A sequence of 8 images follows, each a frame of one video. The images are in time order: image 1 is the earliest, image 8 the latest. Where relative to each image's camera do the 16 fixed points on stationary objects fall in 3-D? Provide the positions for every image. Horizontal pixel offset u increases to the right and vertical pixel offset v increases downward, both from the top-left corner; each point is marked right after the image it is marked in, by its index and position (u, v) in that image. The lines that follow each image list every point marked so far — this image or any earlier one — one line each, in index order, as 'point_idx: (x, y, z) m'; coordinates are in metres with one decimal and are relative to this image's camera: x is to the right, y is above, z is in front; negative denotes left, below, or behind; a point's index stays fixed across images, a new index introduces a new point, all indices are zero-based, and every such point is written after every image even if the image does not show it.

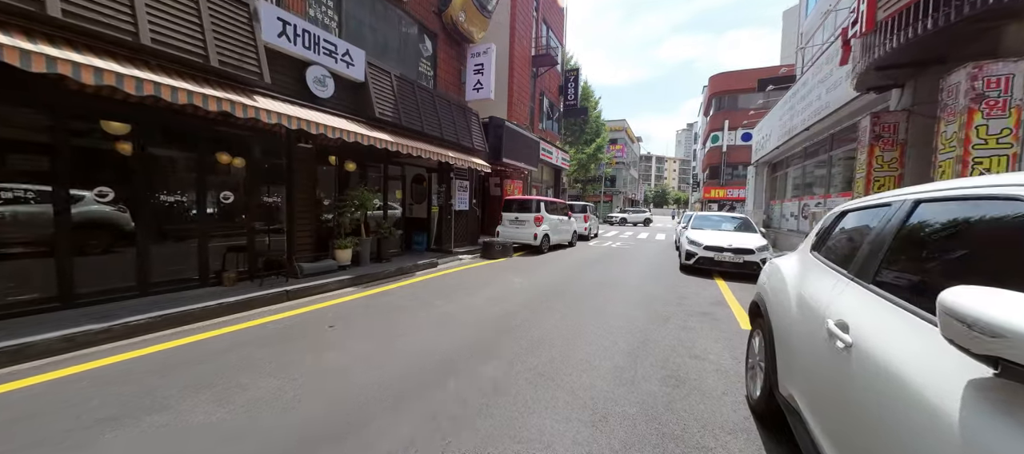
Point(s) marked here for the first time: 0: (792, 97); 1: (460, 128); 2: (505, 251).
0: (+9.2, +4.3, +11.7) m
1: (-1.6, +3.0, +10.7) m
2: (-0.2, -0.8, +11.0) m
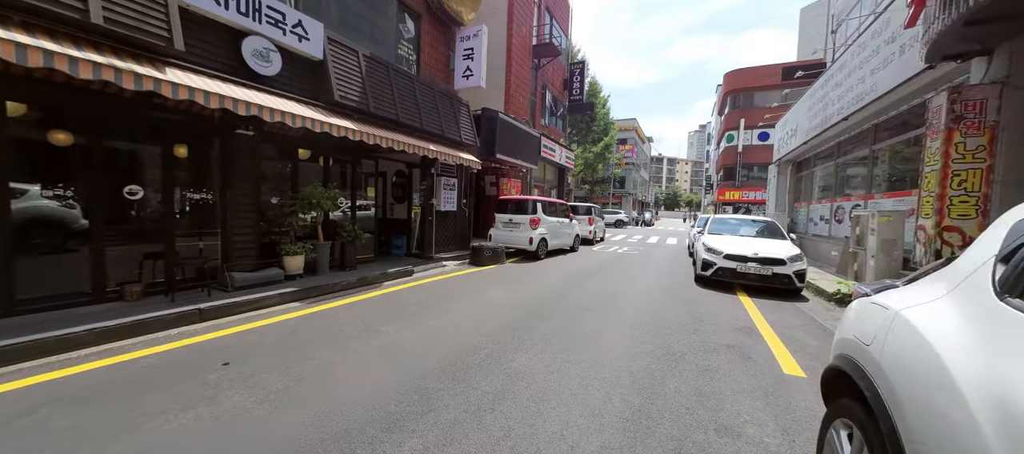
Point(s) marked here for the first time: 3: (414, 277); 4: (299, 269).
0: (+9.1, +4.1, +10.2) m
1: (-1.8, +2.9, +9.5) m
2: (-0.5, -0.9, +9.8) m
3: (-2.1, -1.1, +7.6) m
4: (-3.7, -0.8, +6.2) m
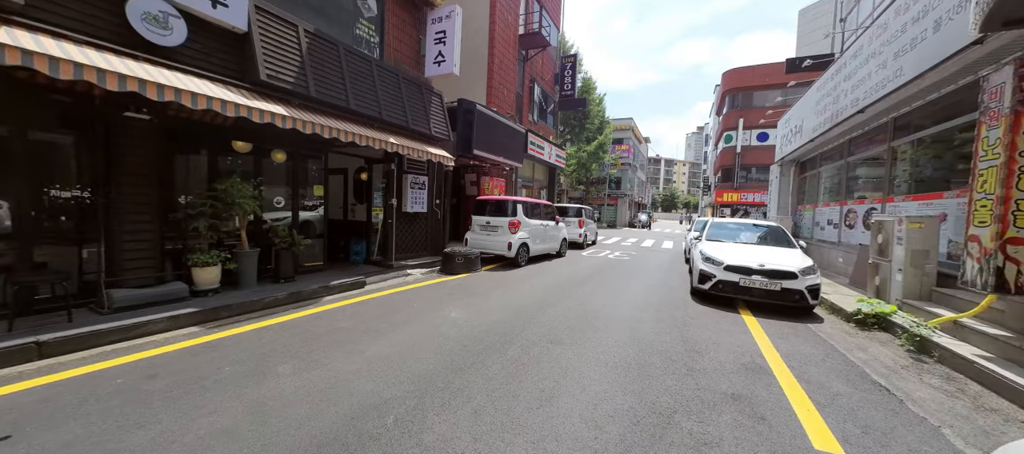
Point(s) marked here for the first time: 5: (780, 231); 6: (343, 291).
0: (+8.5, +4.0, +9.3) m
1: (-2.4, +2.8, +8.5) m
2: (-1.1, -0.9, +8.8) m
3: (-2.7, -1.2, +6.5) m
4: (-4.3, -0.8, +5.1) m
5: (+6.3, -0.1, +8.2) m
6: (-3.0, -1.2, +6.2) m
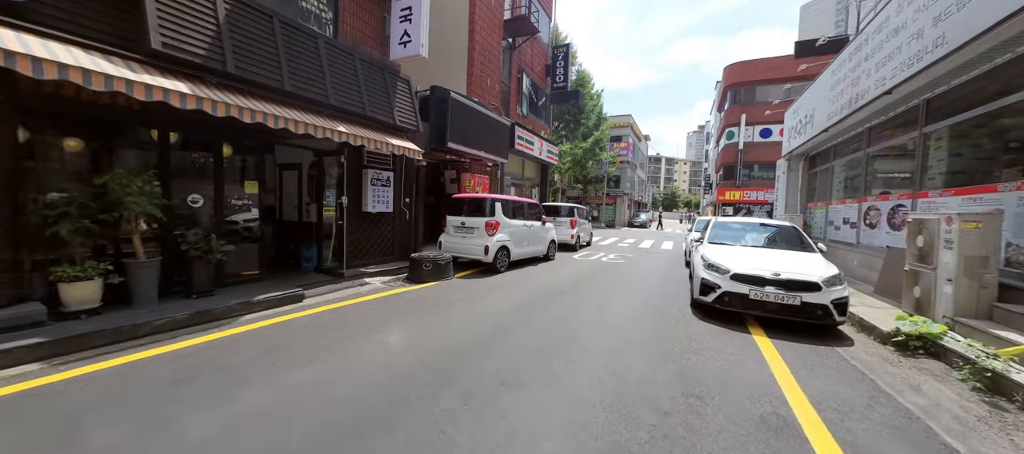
0: (+7.9, +4.0, +8.2) m
1: (-3.0, +2.8, +7.4) m
2: (-1.6, -1.0, +7.7) m
3: (-3.3, -1.2, +5.4) m
4: (-4.9, -0.9, +4.1) m
5: (+5.7, -0.1, +7.1) m
6: (-3.6, -1.2, +5.2) m
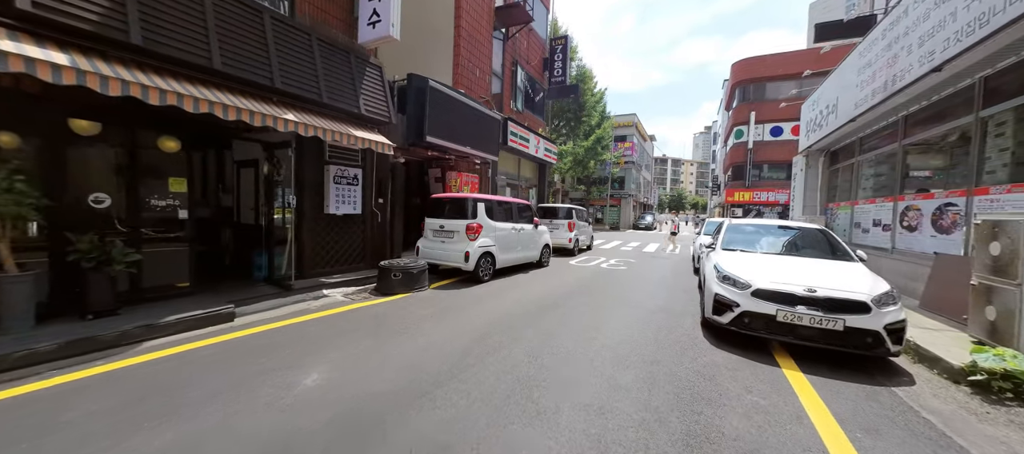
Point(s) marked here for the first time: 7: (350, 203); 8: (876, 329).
0: (+7.5, +4.0, +7.1) m
1: (-3.3, +2.7, +6.5) m
2: (-2.0, -1.1, +6.8) m
3: (-3.6, -1.3, +4.5) m
4: (-5.3, -0.9, +3.2) m
5: (+5.4, -0.1, +6.1) m
6: (-3.9, -1.3, +4.3) m
7: (-3.3, +0.5, +7.2) m
8: (+3.8, -1.1, +3.7) m
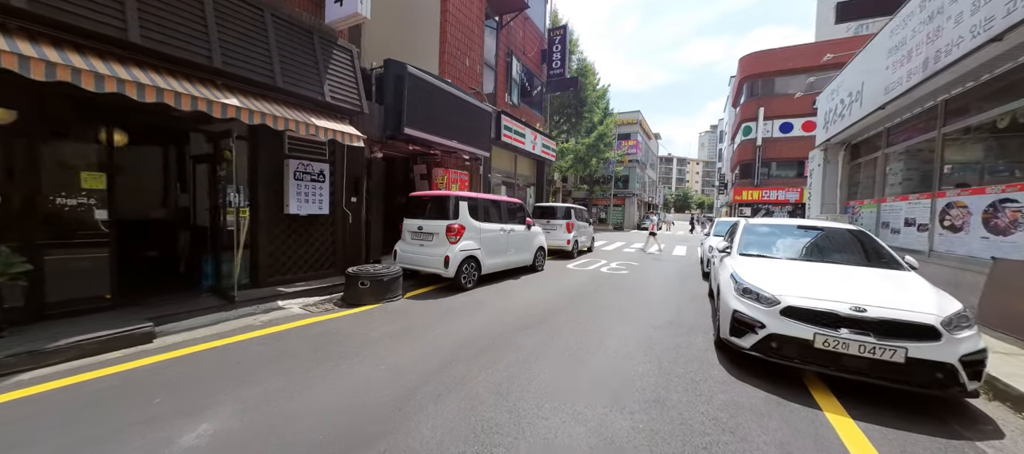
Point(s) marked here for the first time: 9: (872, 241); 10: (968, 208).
0: (+7.3, +3.9, +6.2) m
1: (-3.6, +2.7, +5.8) m
2: (-2.3, -1.1, +6.0) m
3: (-3.9, -1.3, +3.7) m
4: (-5.6, -1.0, +2.4) m
5: (+5.1, -0.1, +5.2) m
6: (-4.2, -1.3, +3.5) m
7: (-3.6, +0.5, +6.4) m
8: (+3.5, -1.1, +2.8) m
9: (+5.1, -0.2, +5.0) m
10: (+7.8, +0.3, +6.1) m
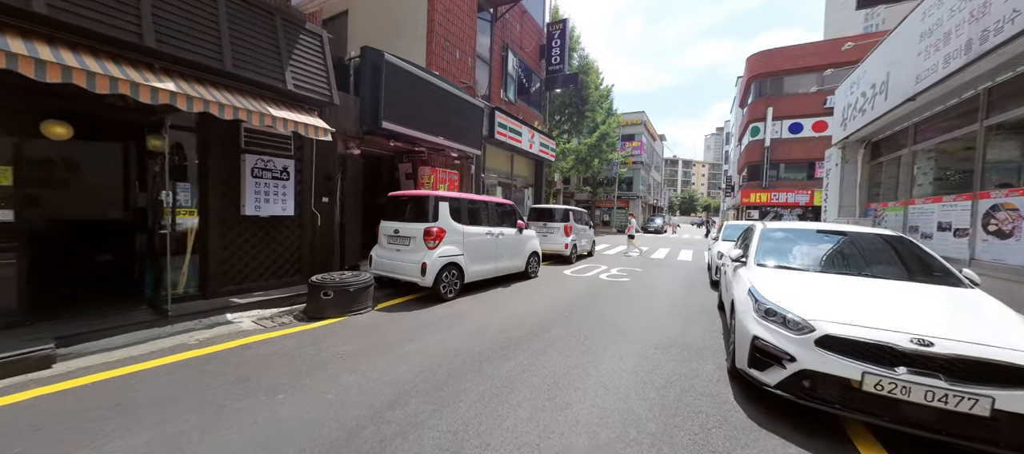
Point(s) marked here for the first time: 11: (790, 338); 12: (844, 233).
0: (+7.0, +3.9, +5.4) m
1: (-3.9, +2.6, +5.1) m
2: (-2.5, -1.1, +5.3) m
3: (-4.2, -1.3, +3.1) m
4: (-5.9, -1.0, +1.8) m
5: (+4.8, -0.2, +4.4) m
6: (-4.5, -1.3, +2.9) m
7: (-3.8, +0.4, +5.8) m
8: (+3.2, -1.1, +2.1) m
9: (+4.8, -0.3, +4.2) m
10: (+7.5, +0.3, +5.3) m
11: (+2.2, -0.9, +2.7) m
12: (+4.6, -0.1, +4.7) m
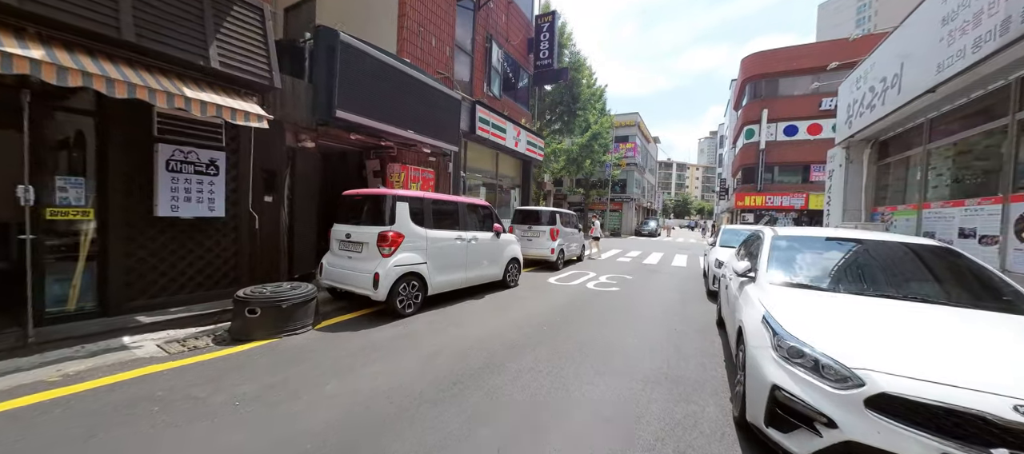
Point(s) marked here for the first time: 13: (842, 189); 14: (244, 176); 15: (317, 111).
0: (+6.6, +3.8, +4.8) m
1: (-4.3, +2.6, +4.3) m
2: (-3.0, -1.2, +4.5) m
3: (-4.6, -1.4, +2.2) m
4: (-6.3, -1.0, +0.9) m
5: (+4.4, -0.3, +3.7) m
6: (-5.0, -1.3, +2.0) m
7: (-4.3, +0.4, +4.9) m
8: (+2.8, -1.2, +1.3) m
9: (+4.4, -0.4, +3.5) m
10: (+7.1, +0.2, +4.6) m
11: (+1.7, -0.9, +1.9) m
12: (+4.2, -0.2, +4.0) m
13: (+9.7, +1.1, +10.3) m
14: (-4.1, +0.8, +5.4) m
15: (-3.4, +2.0, +6.2) m
